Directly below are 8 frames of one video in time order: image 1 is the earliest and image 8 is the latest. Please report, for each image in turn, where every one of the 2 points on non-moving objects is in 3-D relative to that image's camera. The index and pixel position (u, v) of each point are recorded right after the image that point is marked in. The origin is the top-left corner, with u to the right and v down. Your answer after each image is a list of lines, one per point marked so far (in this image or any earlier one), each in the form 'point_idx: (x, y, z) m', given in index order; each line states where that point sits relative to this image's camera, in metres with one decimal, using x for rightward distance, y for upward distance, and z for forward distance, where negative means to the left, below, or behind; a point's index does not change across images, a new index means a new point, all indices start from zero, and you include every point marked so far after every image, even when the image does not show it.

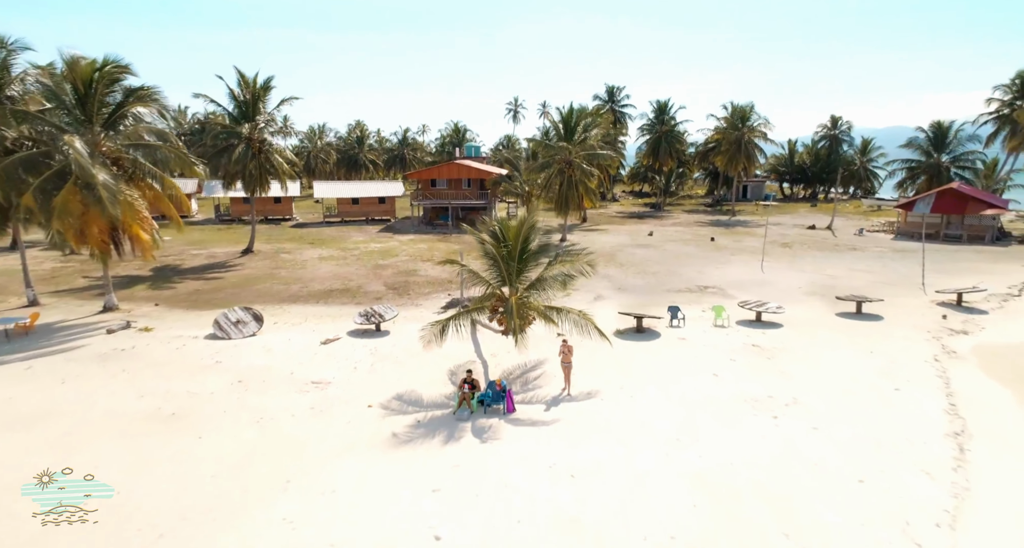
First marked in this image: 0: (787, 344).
0: (+8.7, -2.2, +15.5) m
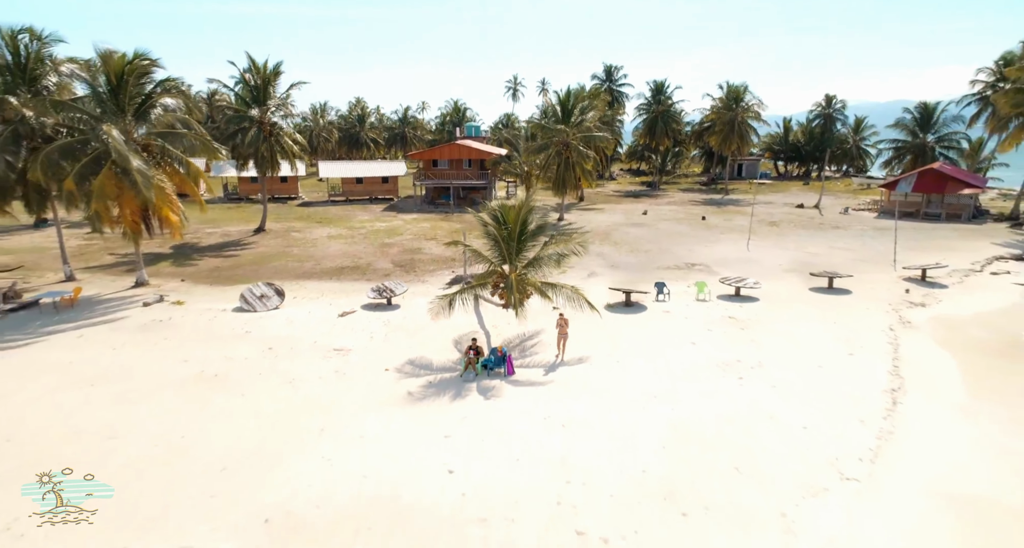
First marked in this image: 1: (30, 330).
0: (+8.7, -1.5, +17.2) m
1: (-15.1, -1.8, +15.6) m
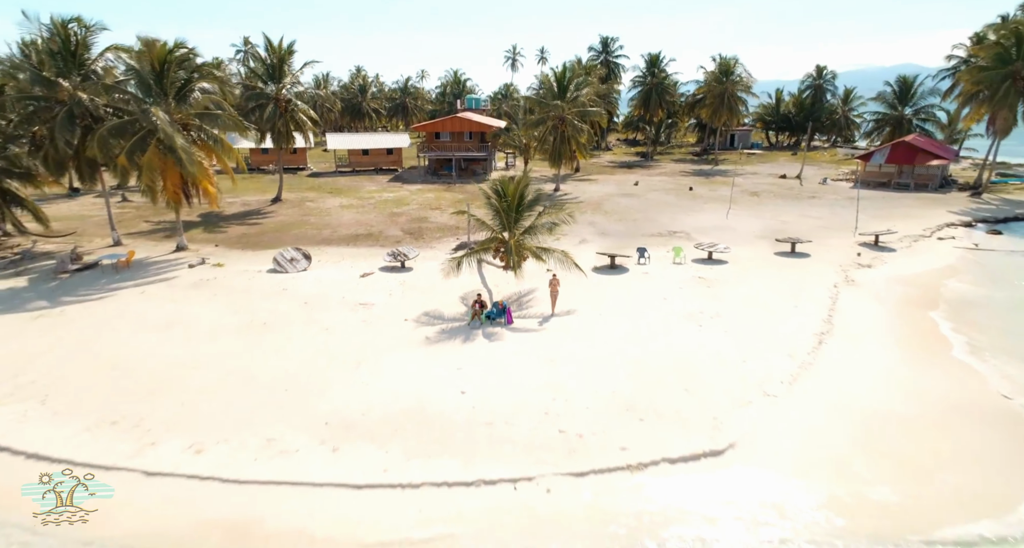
0: (+8.7, -0.1, +19.9) m
1: (-15.1, -0.5, +18.3) m
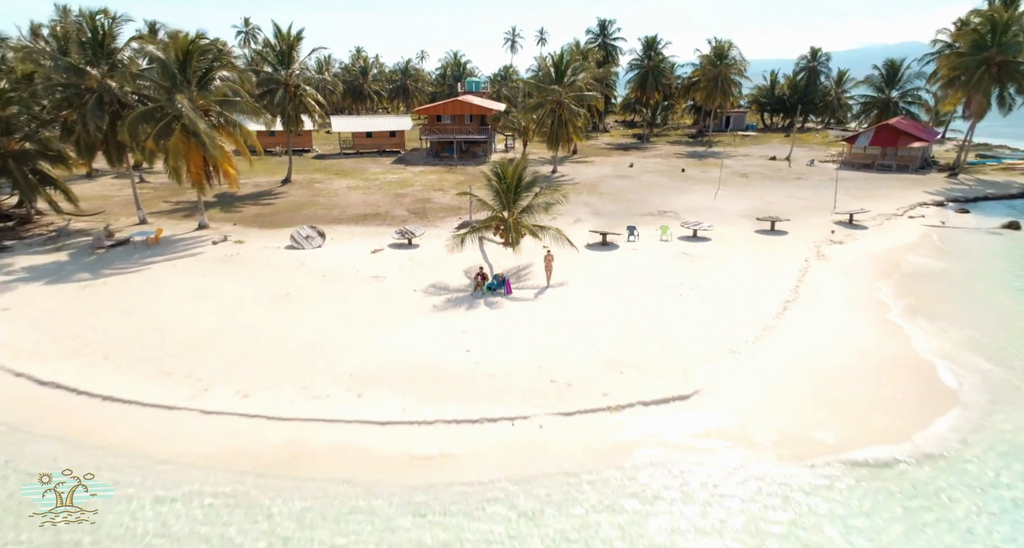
0: (+8.6, +0.9, +21.6) m
1: (-15.2, +0.5, +20.0) m
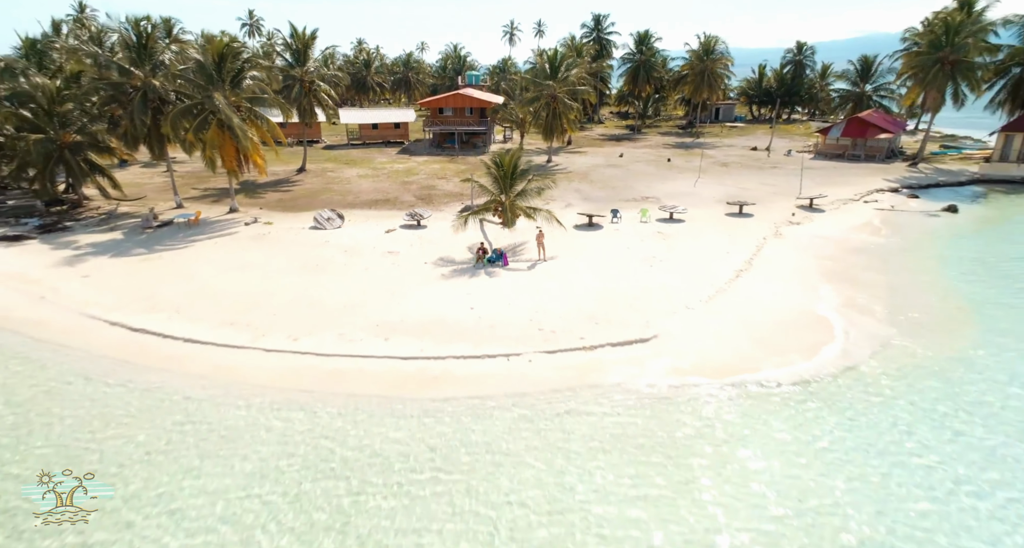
0: (+8.4, +2.1, +24.6) m
1: (-15.3, +1.6, +23.0) m
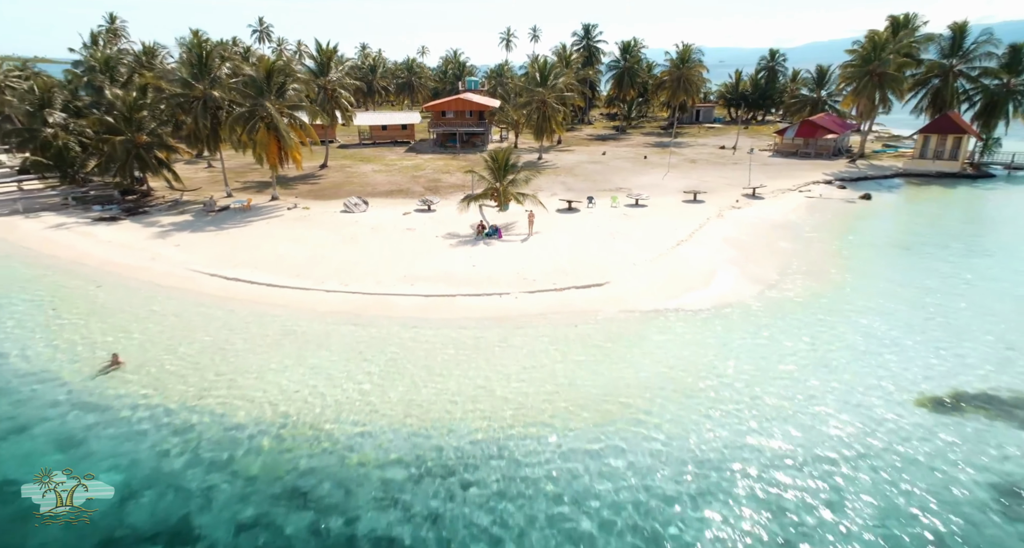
0: (+8.1, +3.6, +30.3) m
1: (-15.7, +3.0, +28.6) m
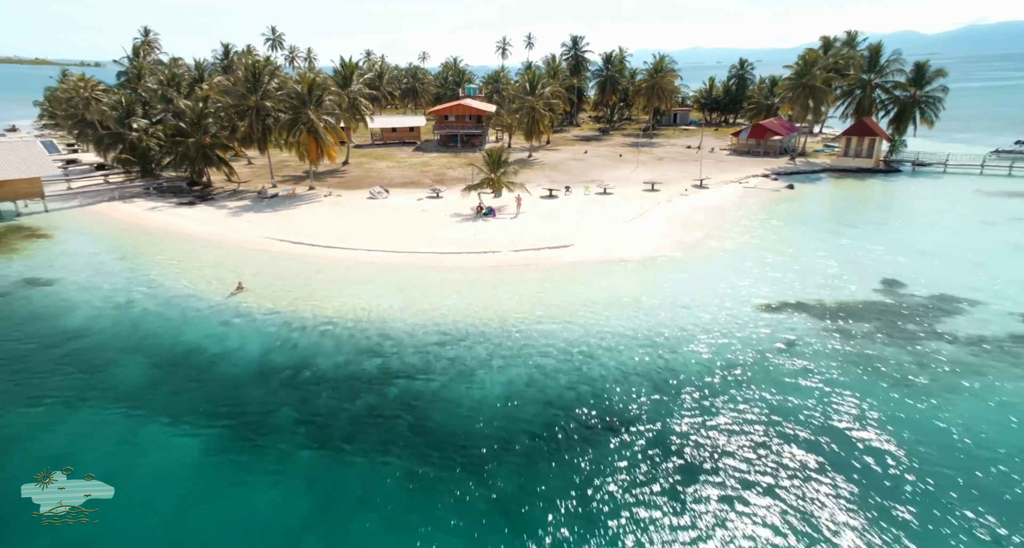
0: (+7.5, +5.5, +37.9) m
1: (-16.3, +5.0, +36.1) m
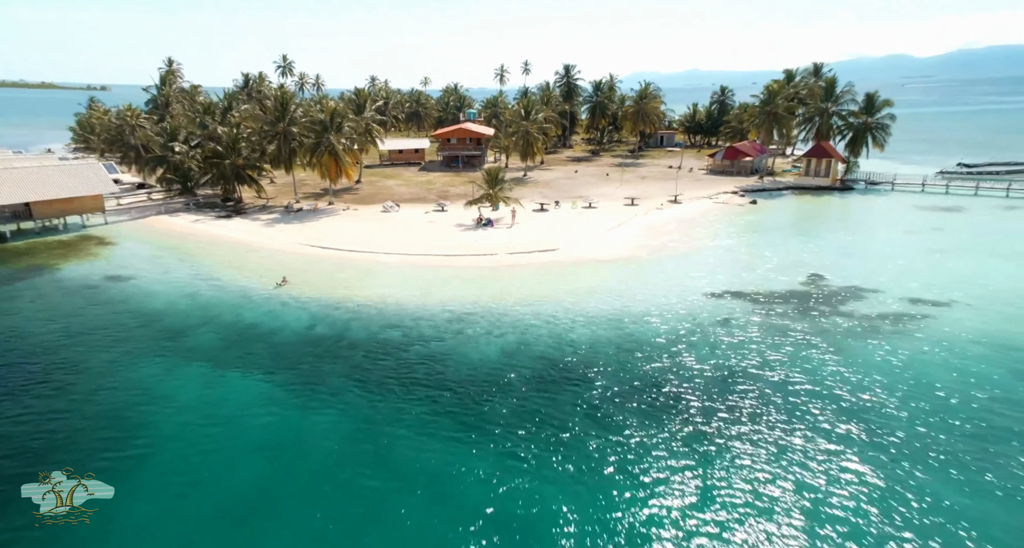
0: (+7.1, +5.1, +43.0) m
1: (-16.6, +4.6, +41.1) m
